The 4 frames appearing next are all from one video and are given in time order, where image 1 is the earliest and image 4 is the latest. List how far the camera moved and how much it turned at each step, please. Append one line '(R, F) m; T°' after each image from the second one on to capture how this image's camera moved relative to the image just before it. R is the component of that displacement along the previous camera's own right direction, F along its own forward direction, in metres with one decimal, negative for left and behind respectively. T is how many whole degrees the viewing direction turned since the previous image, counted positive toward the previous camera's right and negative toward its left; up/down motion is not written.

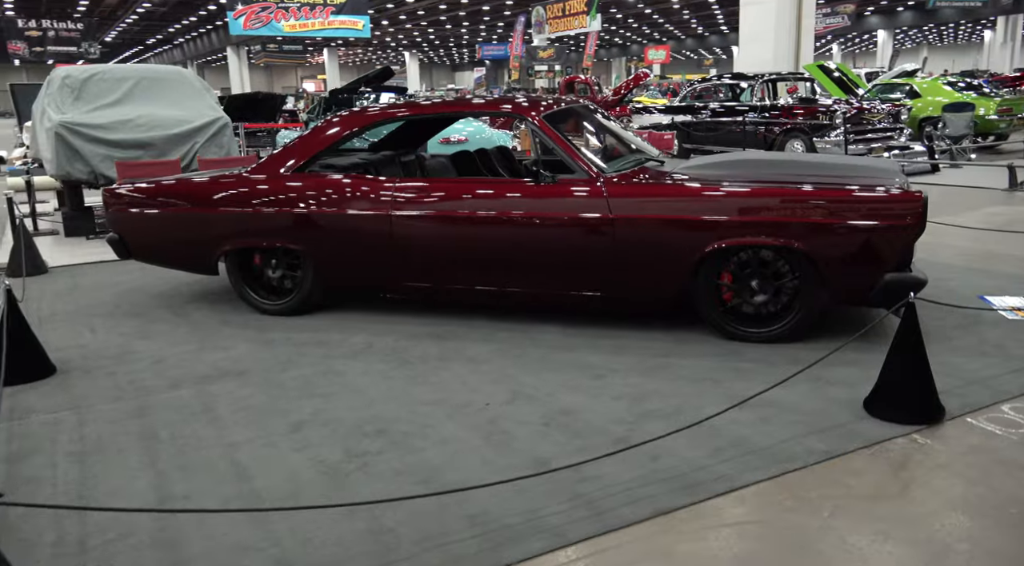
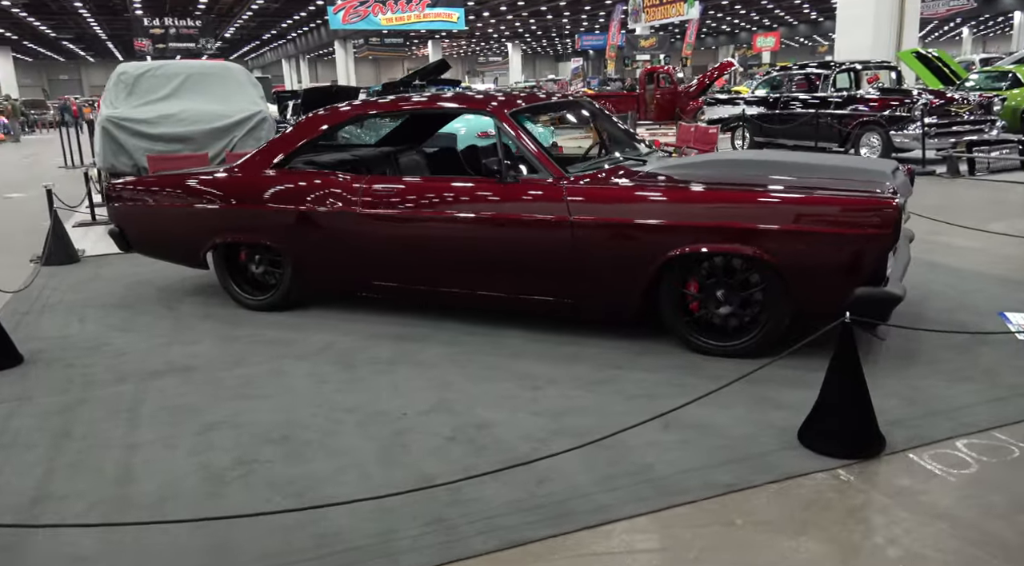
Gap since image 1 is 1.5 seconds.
(+0.7, +0.2) m; -6°
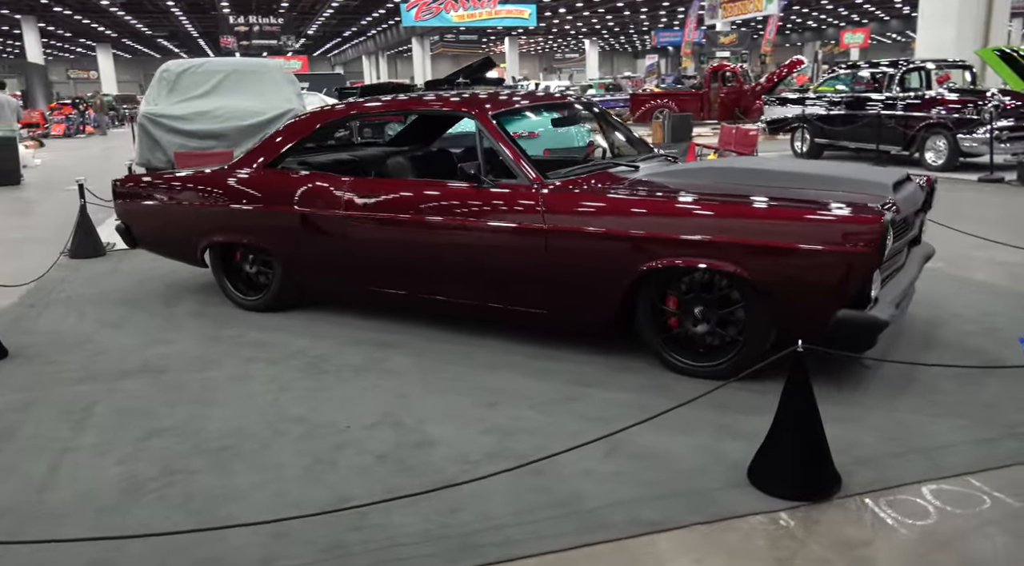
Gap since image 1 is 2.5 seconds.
(+0.5, +0.2) m; -5°
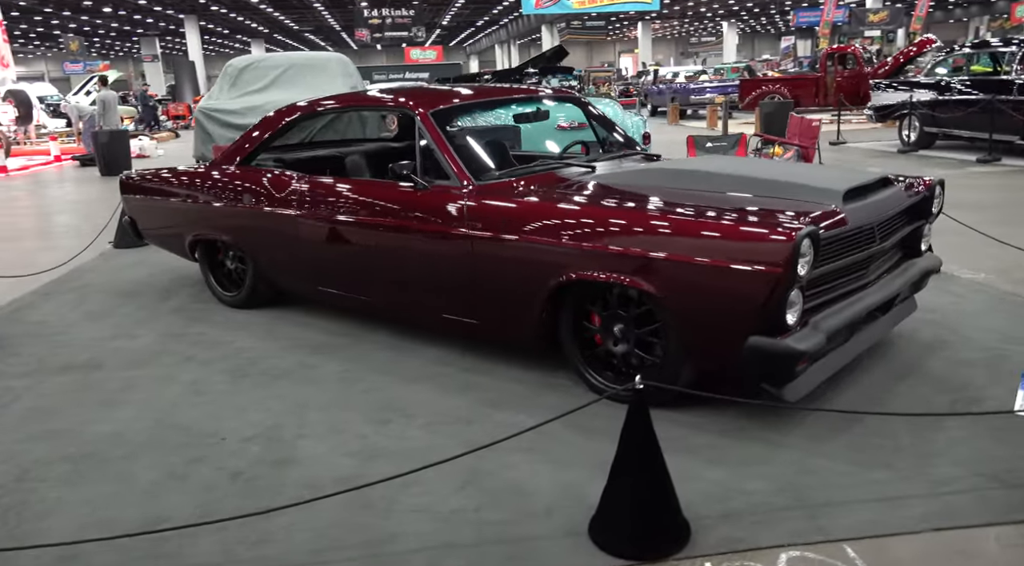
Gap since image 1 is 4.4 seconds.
(+0.9, +0.3) m; -9°
